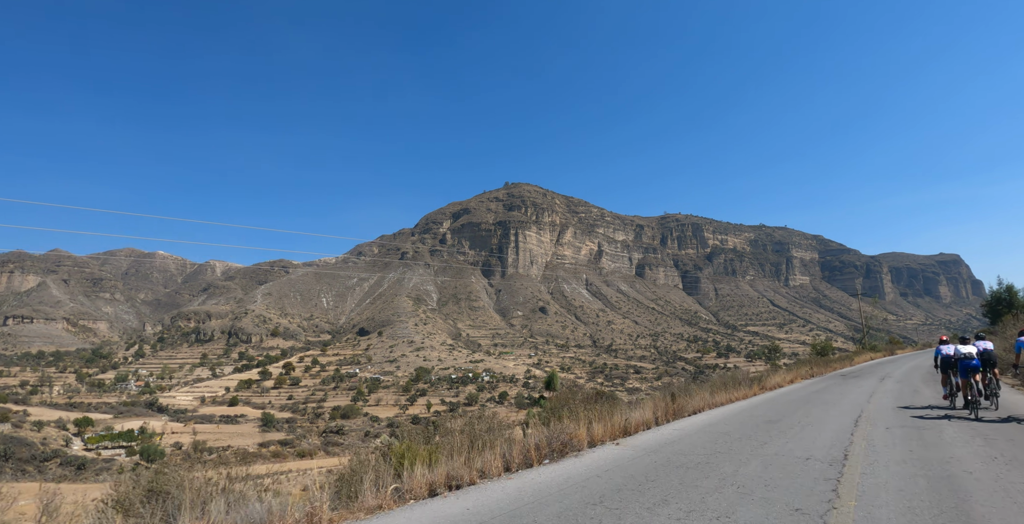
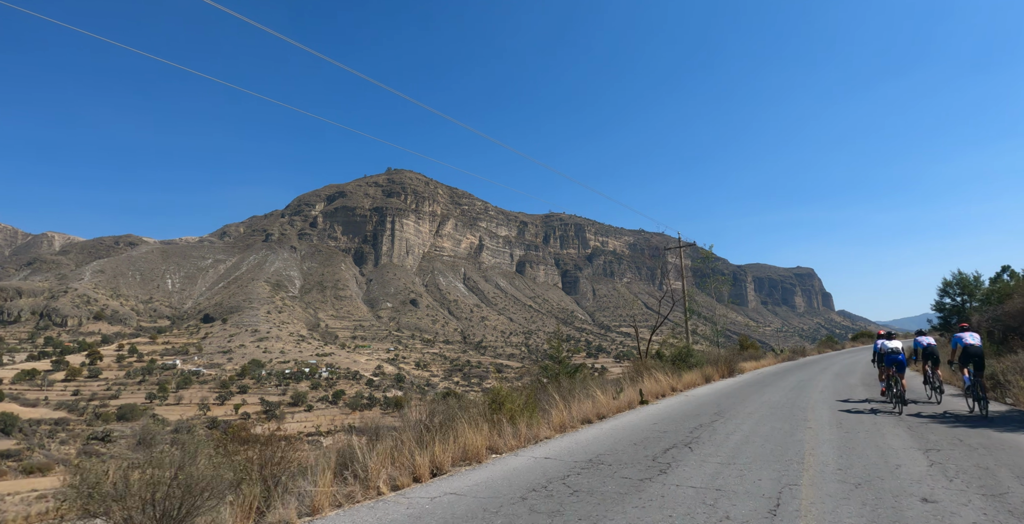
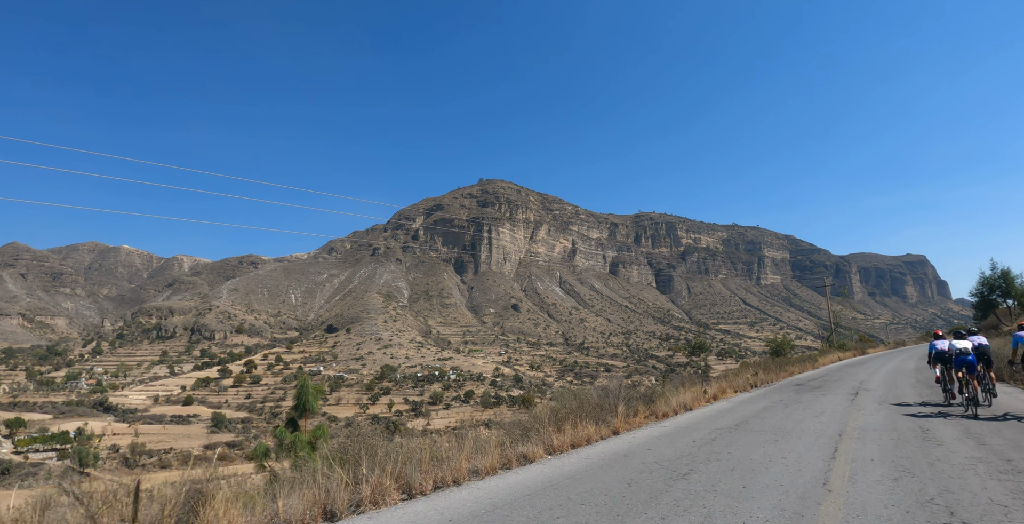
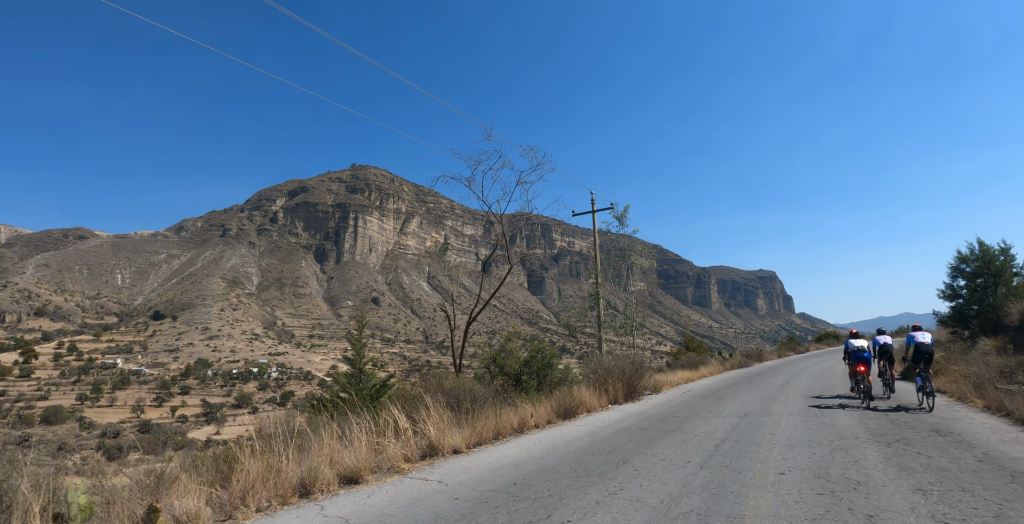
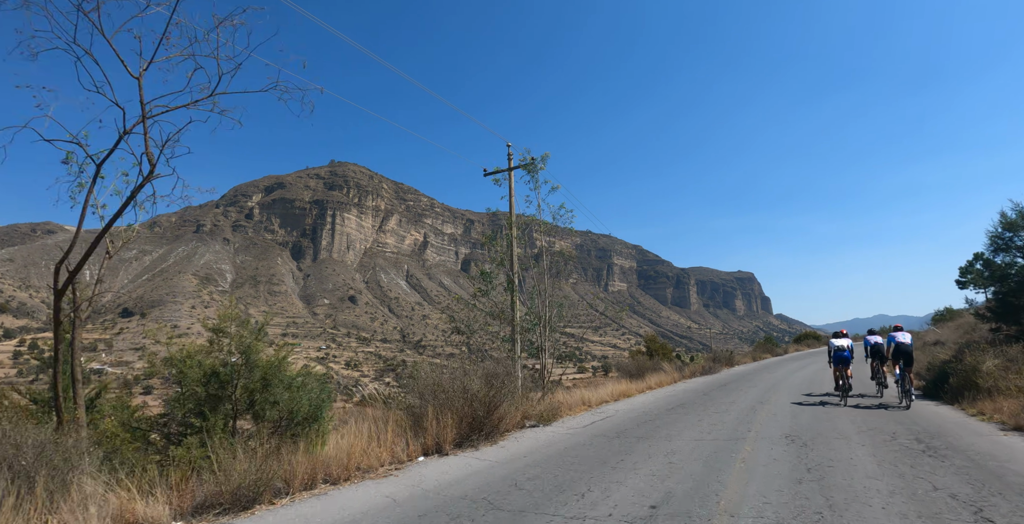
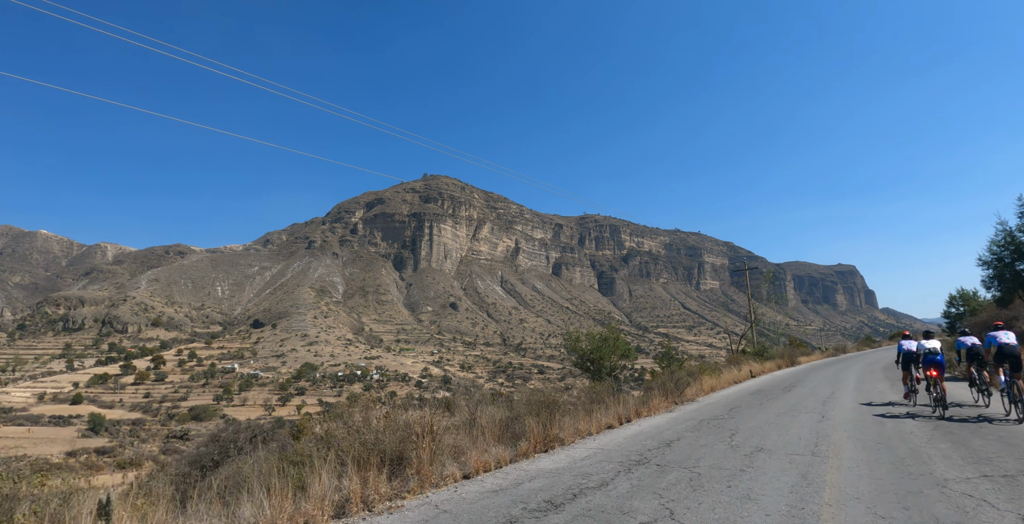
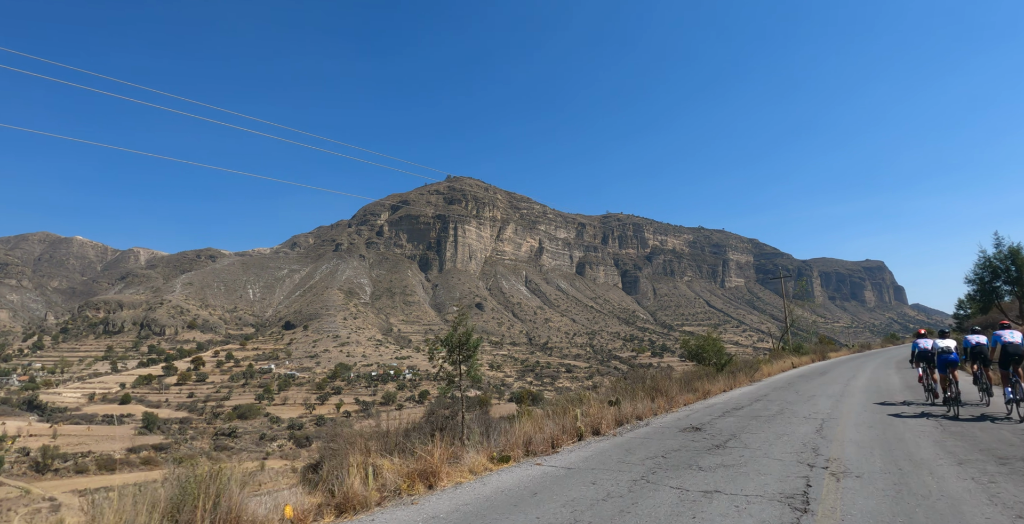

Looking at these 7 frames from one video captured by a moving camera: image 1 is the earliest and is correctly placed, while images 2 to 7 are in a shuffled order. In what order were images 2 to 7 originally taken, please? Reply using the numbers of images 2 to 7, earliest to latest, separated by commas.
3, 7, 6, 2, 4, 5
